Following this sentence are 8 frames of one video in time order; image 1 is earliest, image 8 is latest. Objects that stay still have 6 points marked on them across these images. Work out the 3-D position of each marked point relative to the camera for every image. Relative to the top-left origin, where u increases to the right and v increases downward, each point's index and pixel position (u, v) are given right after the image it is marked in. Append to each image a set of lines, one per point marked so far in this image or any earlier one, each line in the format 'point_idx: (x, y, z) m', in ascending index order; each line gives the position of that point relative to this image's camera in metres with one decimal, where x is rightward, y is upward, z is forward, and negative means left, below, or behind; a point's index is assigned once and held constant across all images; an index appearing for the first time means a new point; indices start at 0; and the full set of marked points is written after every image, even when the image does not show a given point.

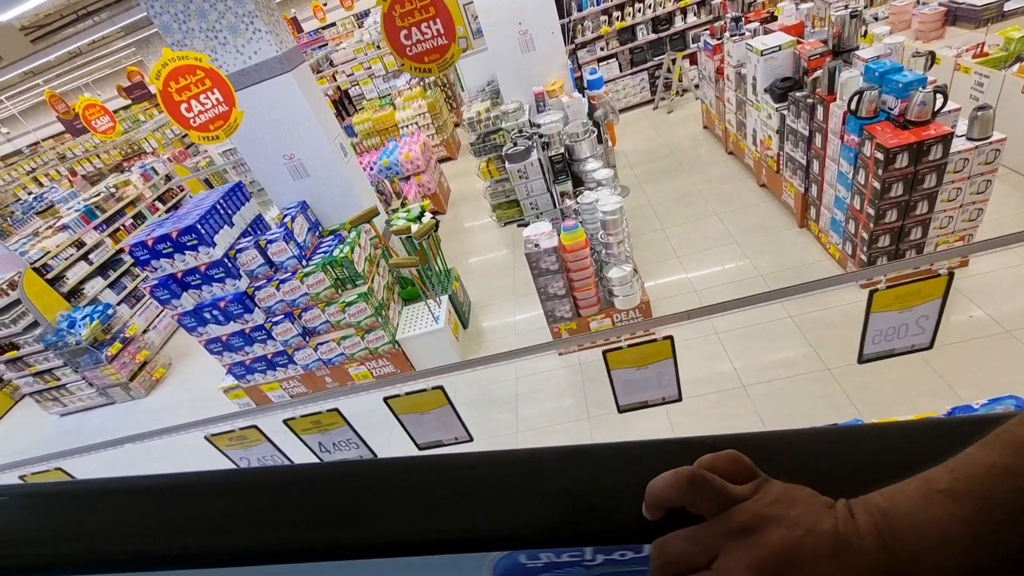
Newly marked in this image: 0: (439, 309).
0: (-0.6, -0.2, +4.1) m
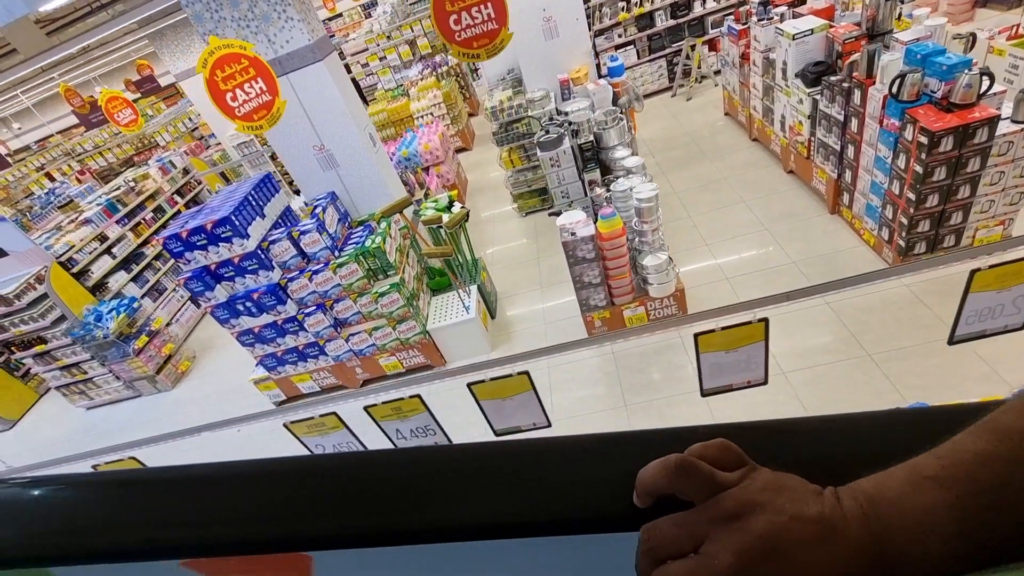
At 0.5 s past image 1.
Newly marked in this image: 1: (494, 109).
0: (-0.3, -0.1, +4.1) m
1: (-0.2, +1.7, +5.0) m
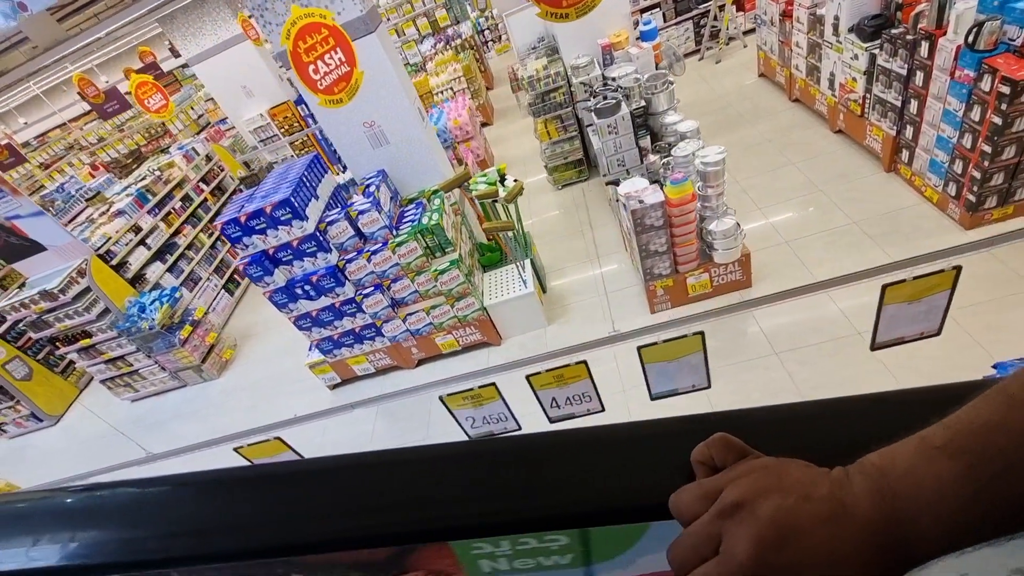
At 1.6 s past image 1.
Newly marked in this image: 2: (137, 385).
0: (+0.1, +0.1, +4.0) m
1: (+0.2, +2.0, +4.9) m
2: (-3.8, -1.0, +5.3) m
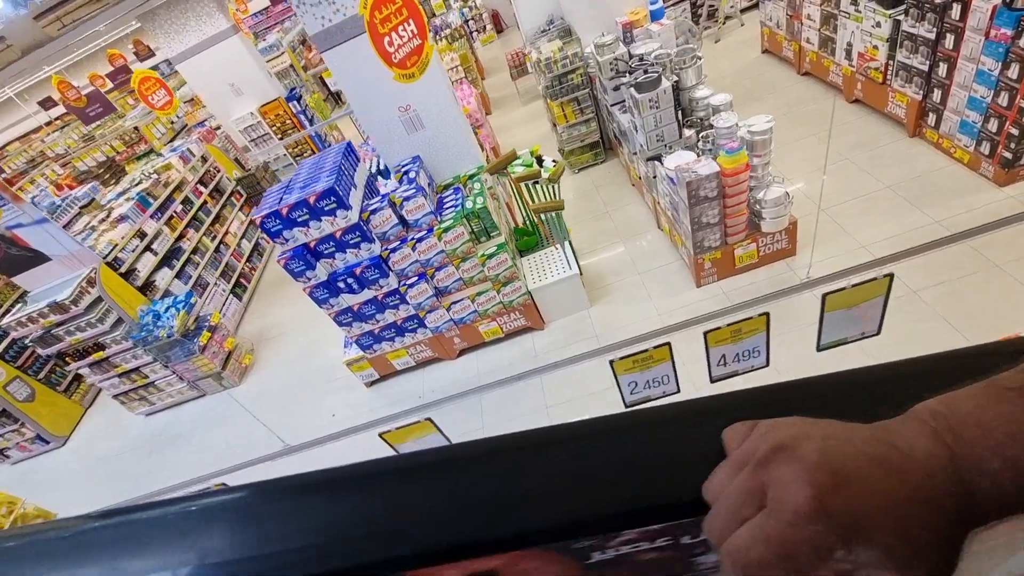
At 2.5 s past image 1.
0: (+0.4, +0.3, +4.0) m
1: (+0.3, +2.1, +4.8) m
2: (-3.5, -1.1, +5.0) m
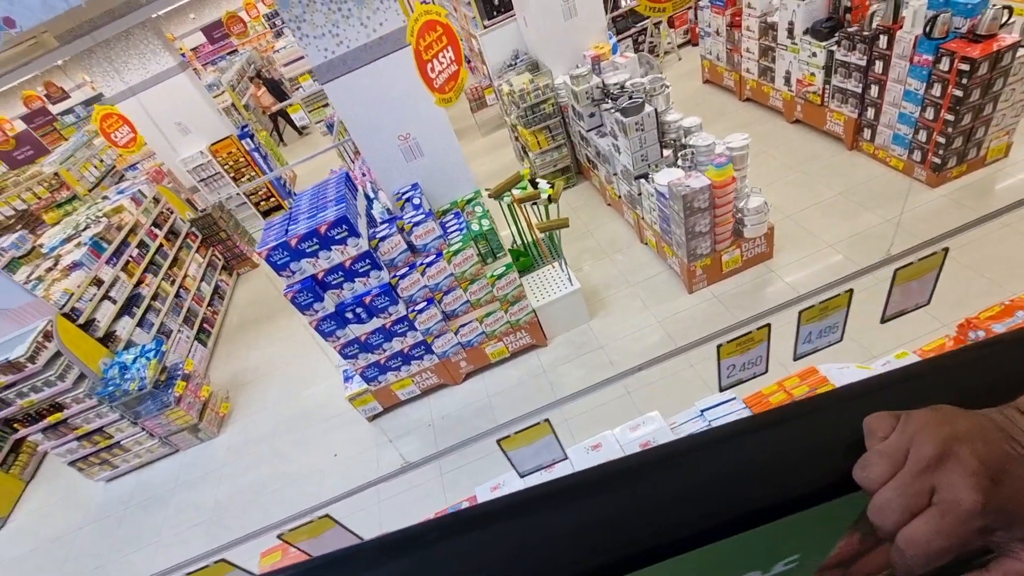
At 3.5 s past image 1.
0: (+0.4, +0.1, +4.1) m
1: (+0.1, +1.9, +5.1) m
2: (-3.5, -1.5, +4.6) m
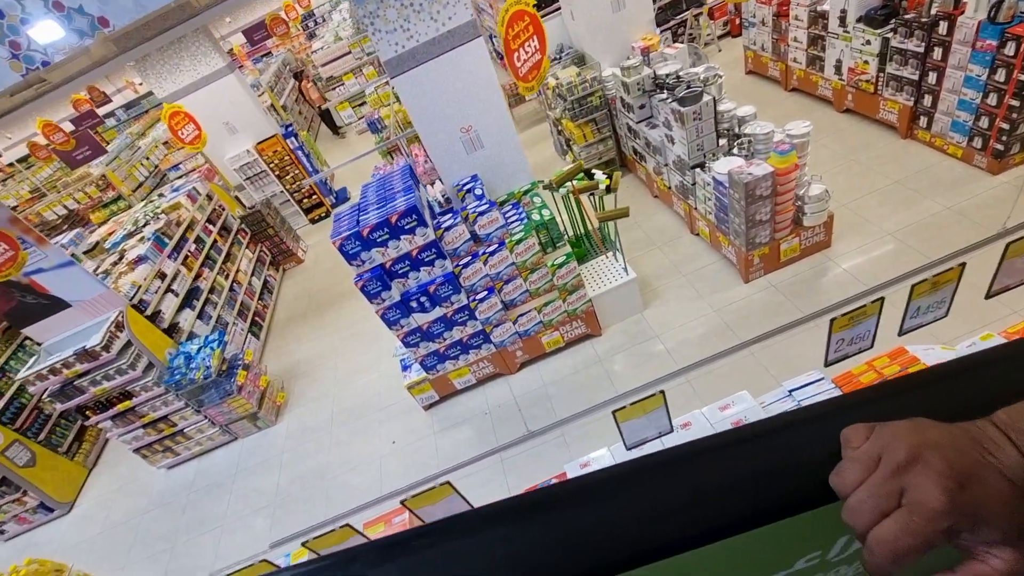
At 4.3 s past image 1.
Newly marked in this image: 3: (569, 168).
0: (+0.8, +0.2, +4.2) m
1: (+0.5, +2.0, +5.1) m
2: (-3.1, -1.5, +4.7) m
3: (+0.4, +0.9, +3.8) m
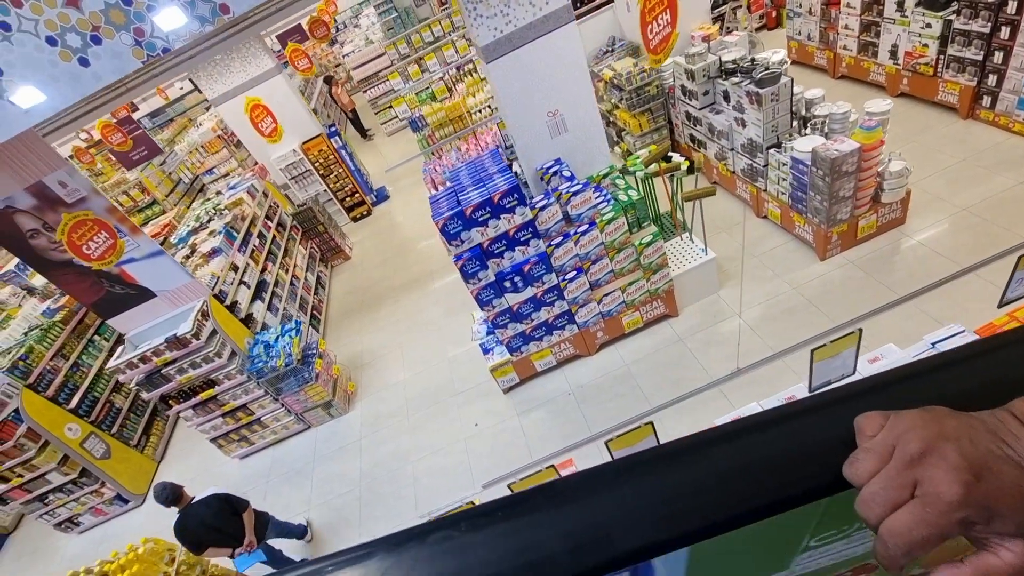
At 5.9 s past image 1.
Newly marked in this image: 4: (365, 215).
0: (+1.5, +0.4, +4.2) m
1: (+1.1, +2.1, +5.2) m
2: (-2.4, -1.4, +4.8) m
3: (+1.0, +1.0, +3.9) m
4: (-2.3, +1.1, +8.1) m
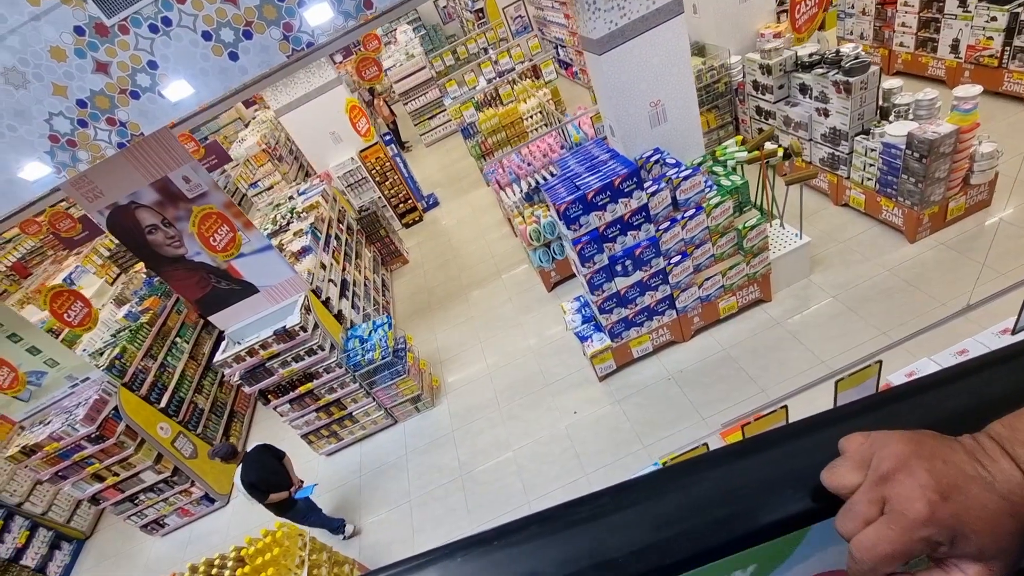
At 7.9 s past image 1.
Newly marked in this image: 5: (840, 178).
0: (+2.3, +0.5, +4.3) m
1: (+1.9, +2.2, +5.4) m
2: (-1.6, -1.4, +4.8) m
3: (+1.8, +1.2, +4.0) m
4: (-1.5, +1.1, +8.2) m
5: (+2.9, +1.0, +4.6) m
